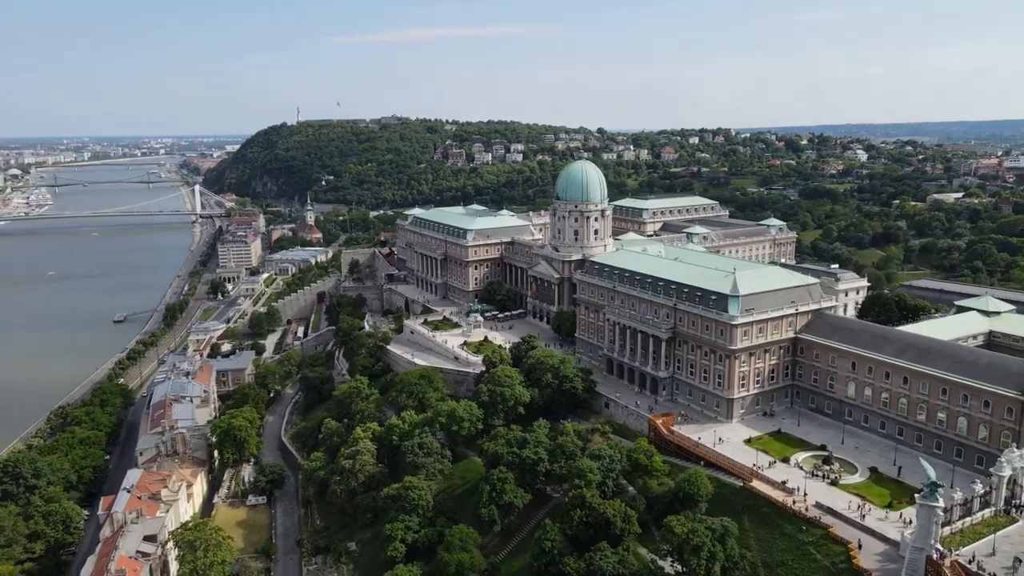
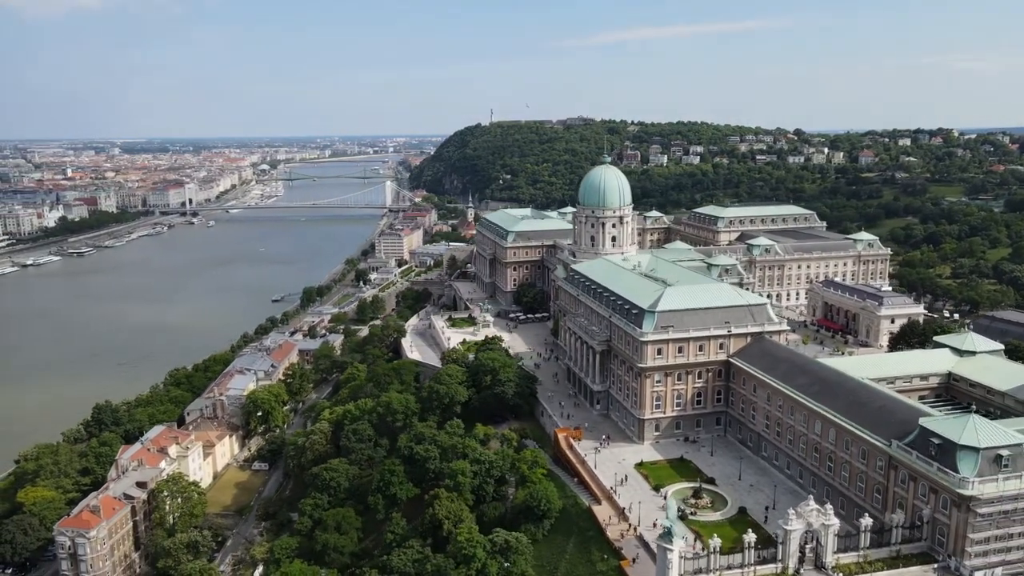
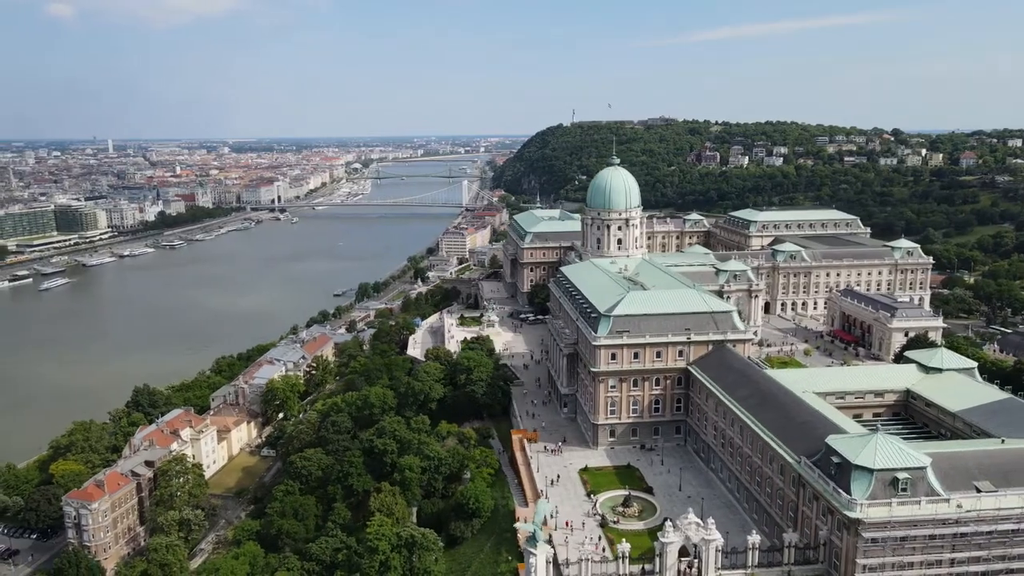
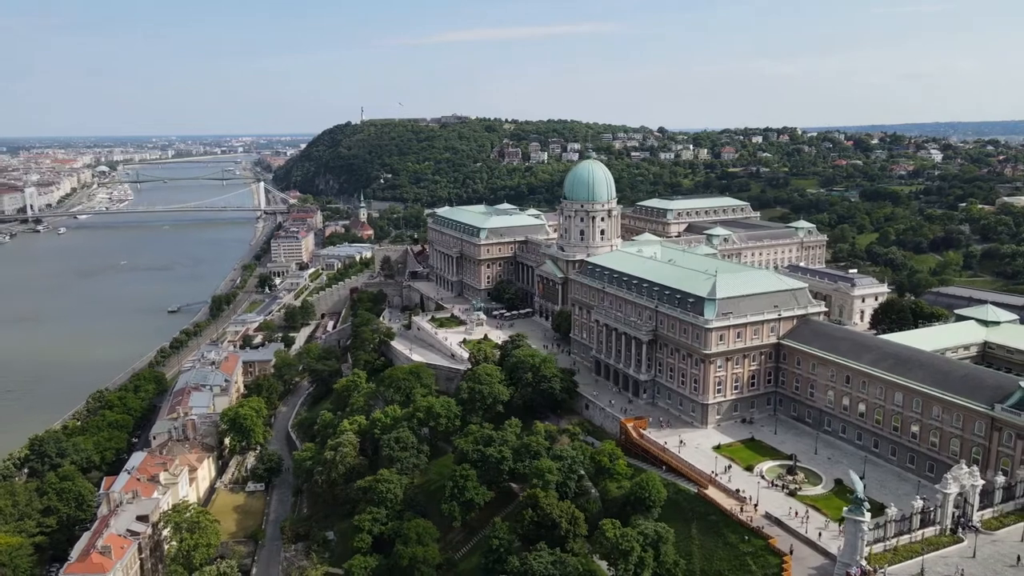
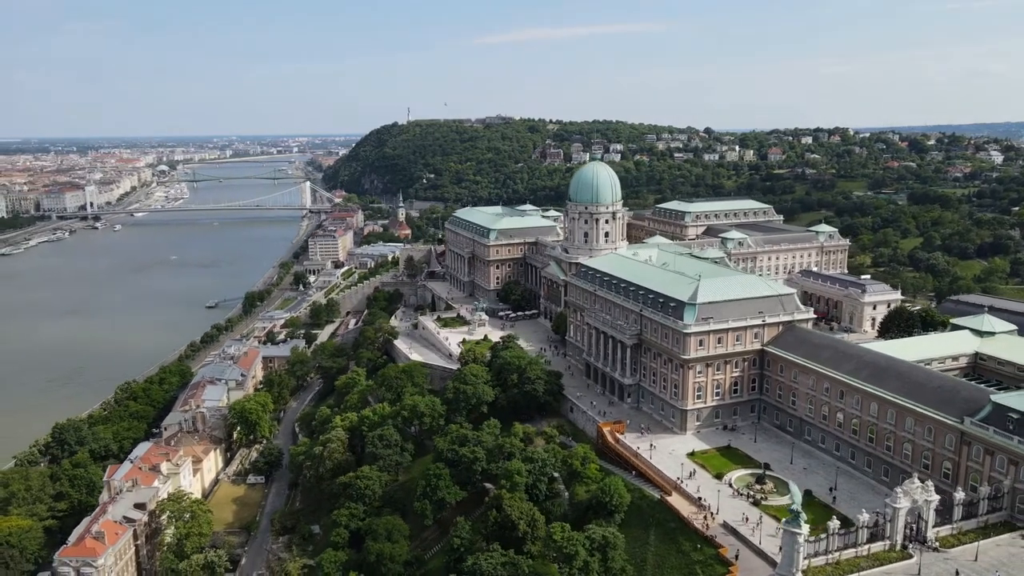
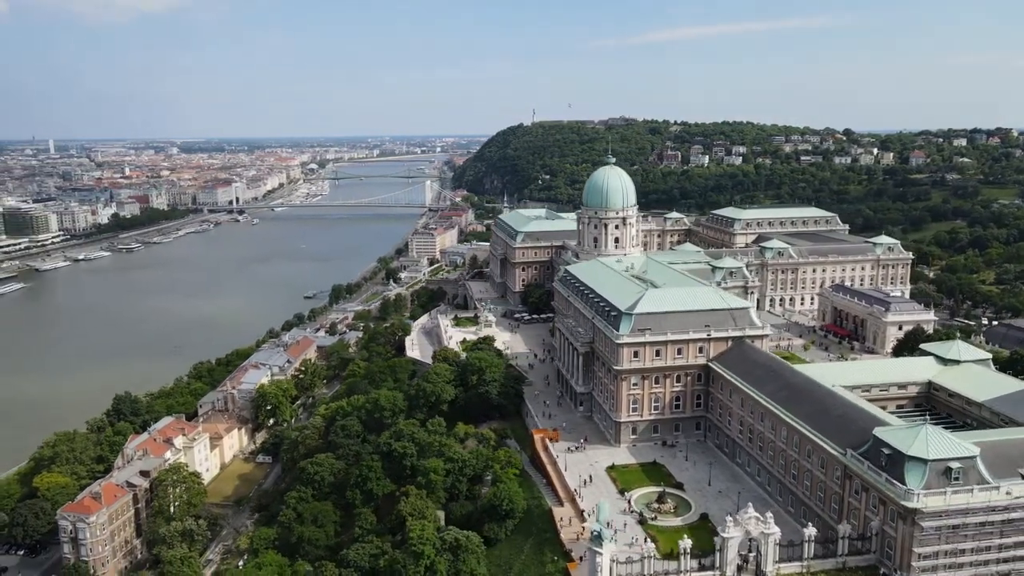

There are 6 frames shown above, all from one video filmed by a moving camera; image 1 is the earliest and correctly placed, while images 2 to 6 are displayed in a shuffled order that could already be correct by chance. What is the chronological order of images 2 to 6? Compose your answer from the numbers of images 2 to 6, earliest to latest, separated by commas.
4, 5, 2, 6, 3
